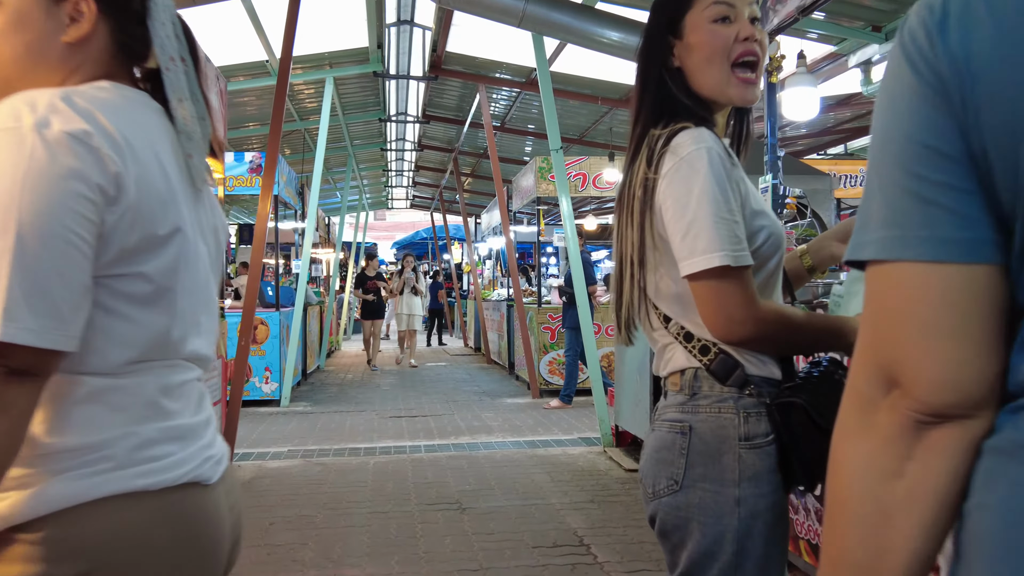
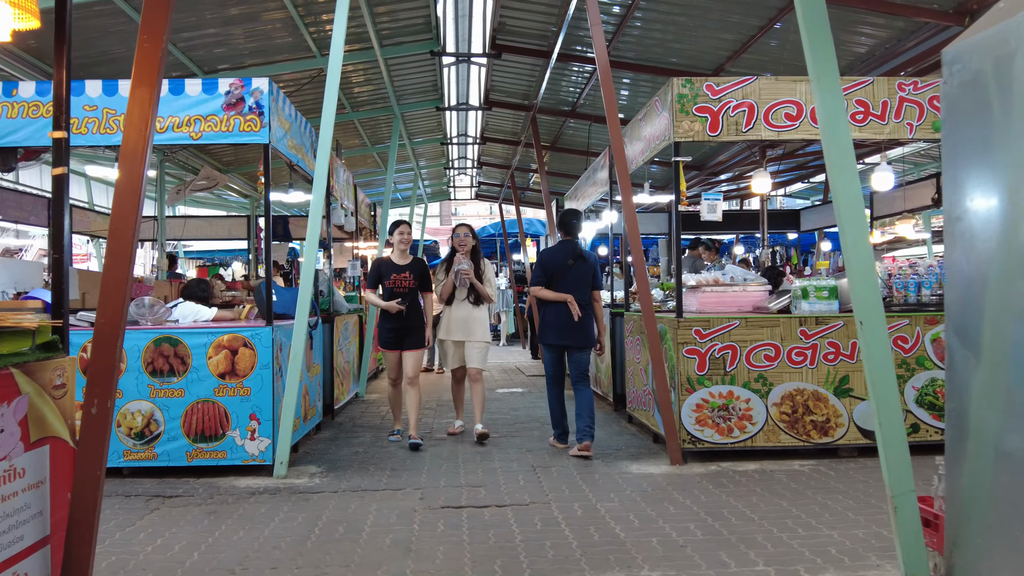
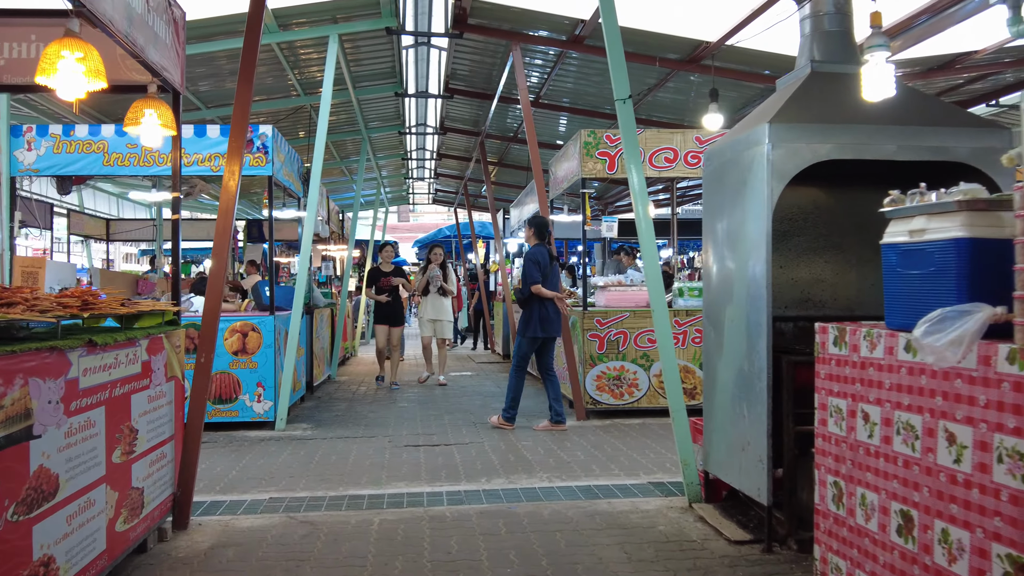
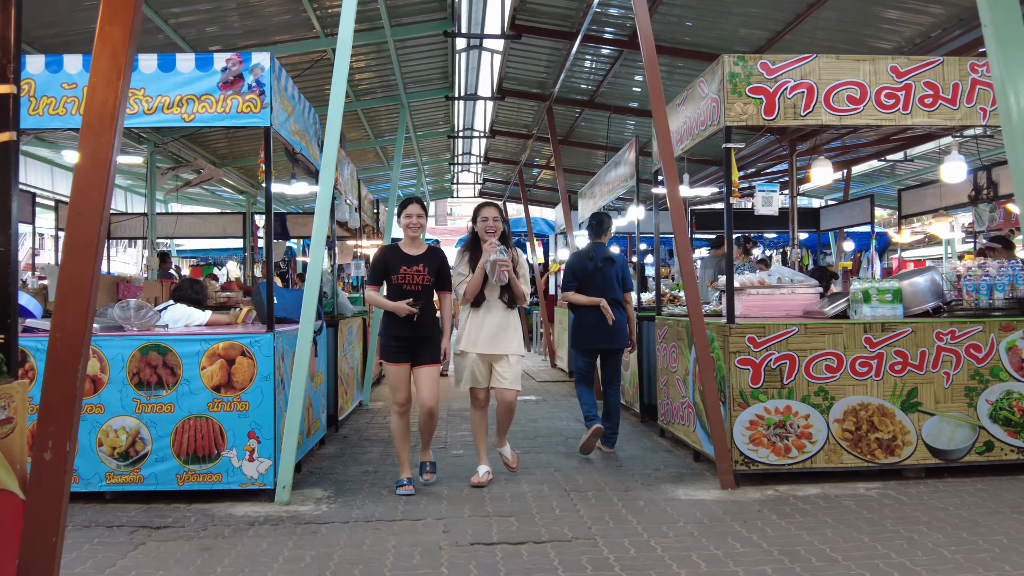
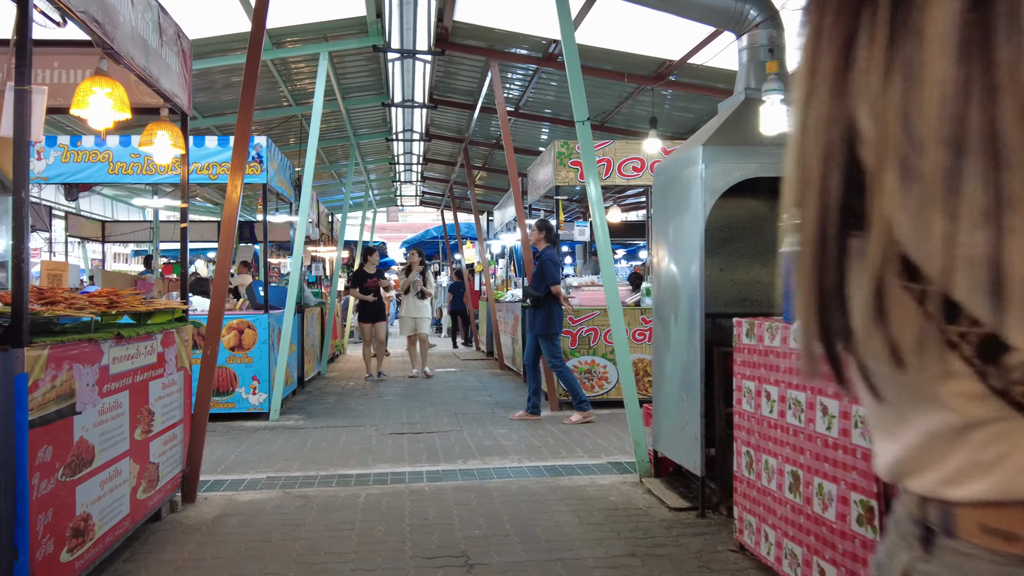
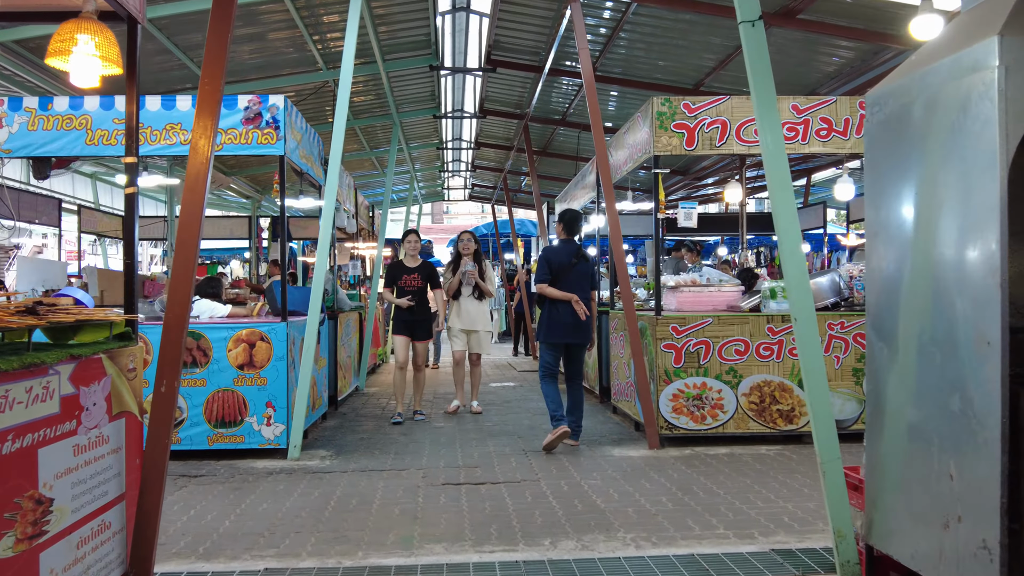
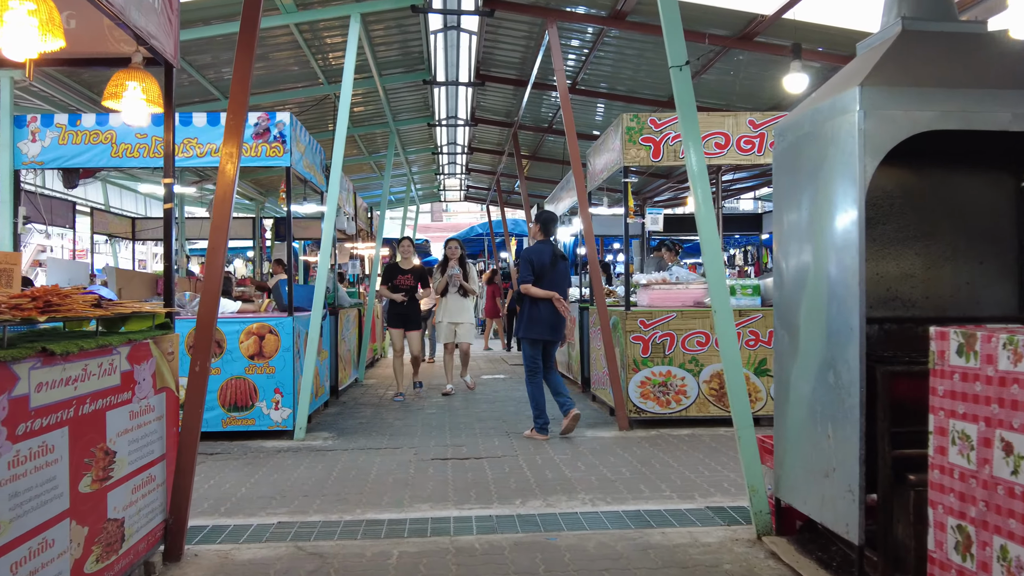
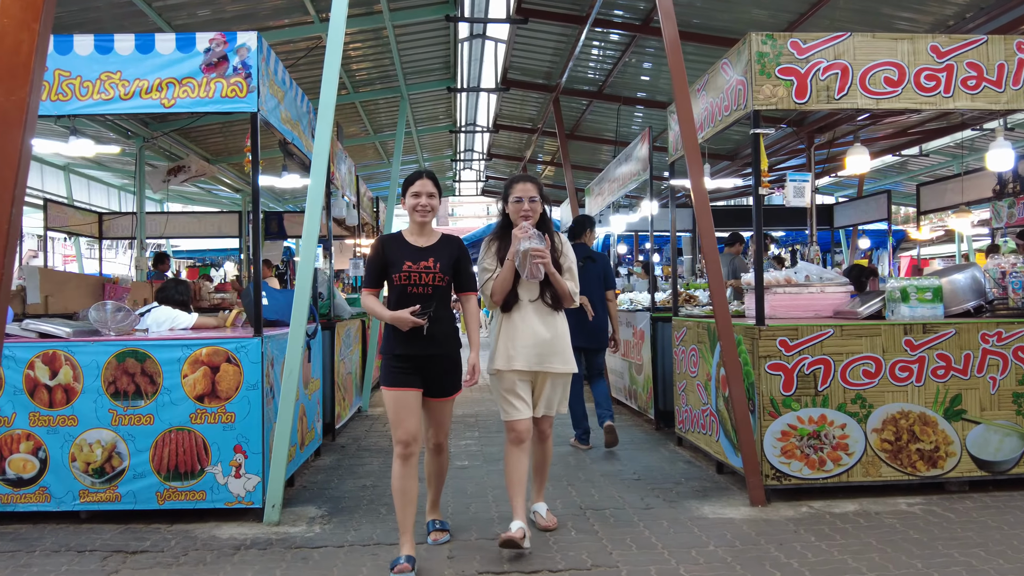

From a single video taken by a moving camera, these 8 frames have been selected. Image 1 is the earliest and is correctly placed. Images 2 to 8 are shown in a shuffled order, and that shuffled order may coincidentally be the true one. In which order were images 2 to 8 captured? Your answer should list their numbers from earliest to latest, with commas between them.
5, 3, 7, 6, 2, 4, 8
